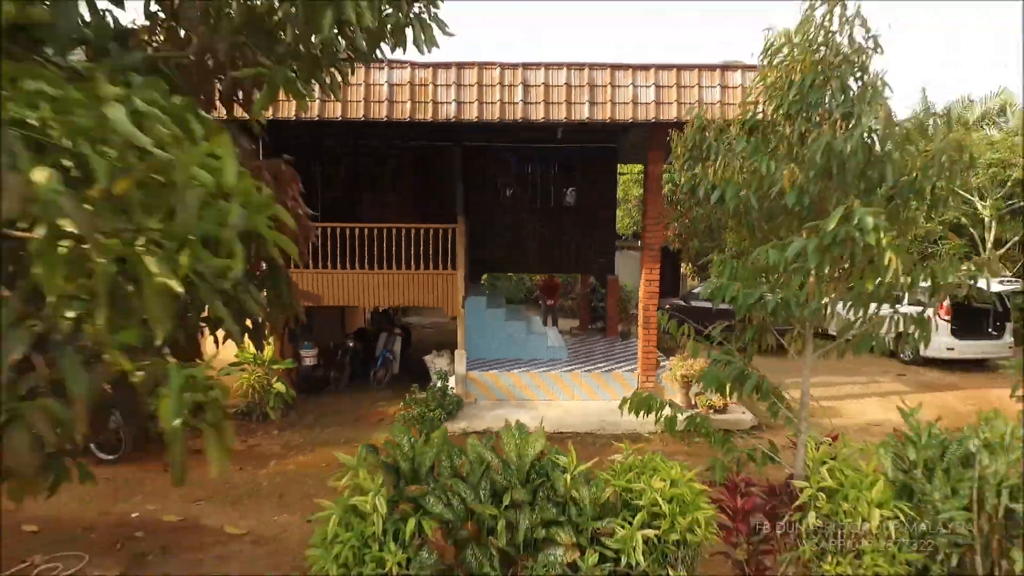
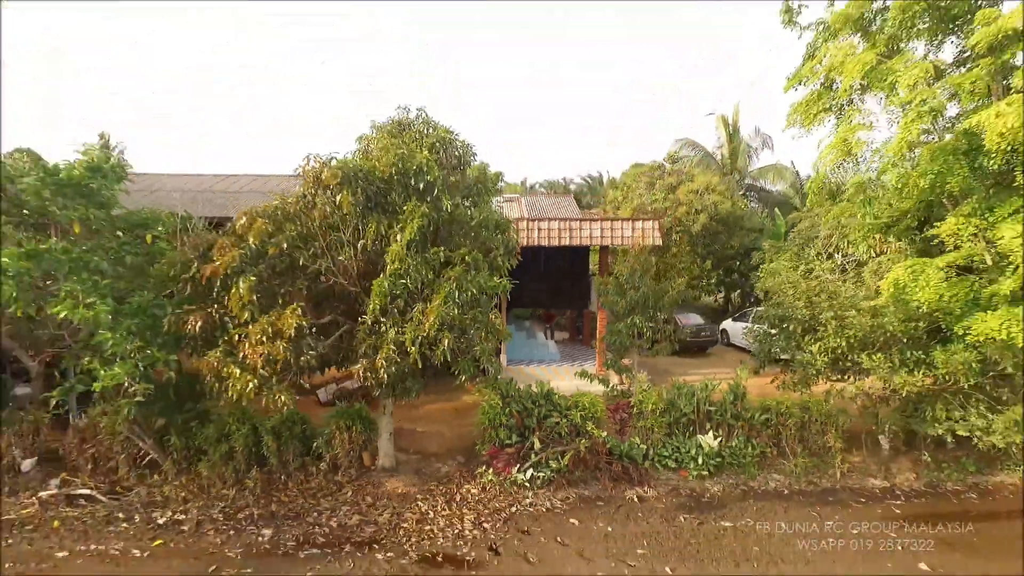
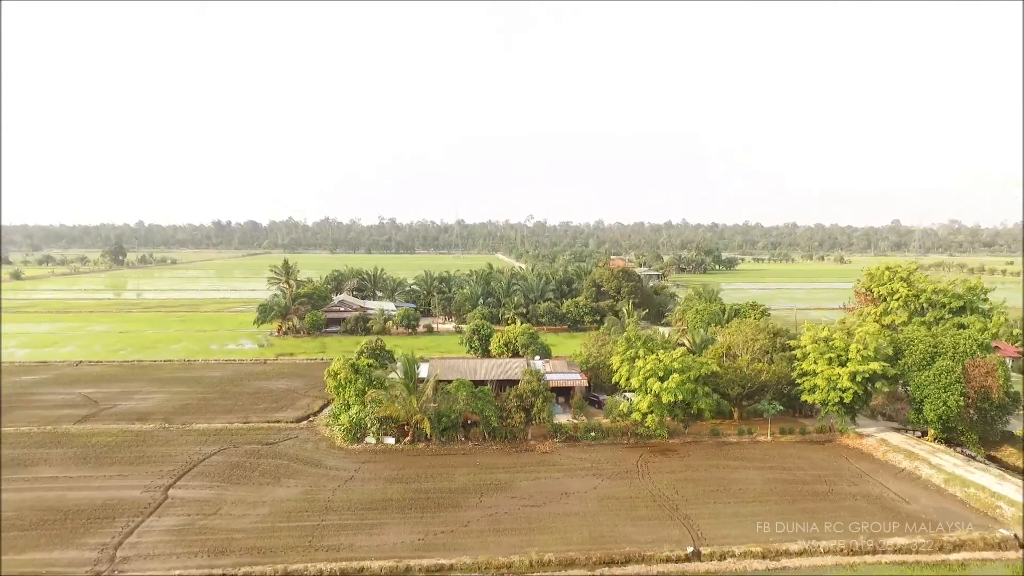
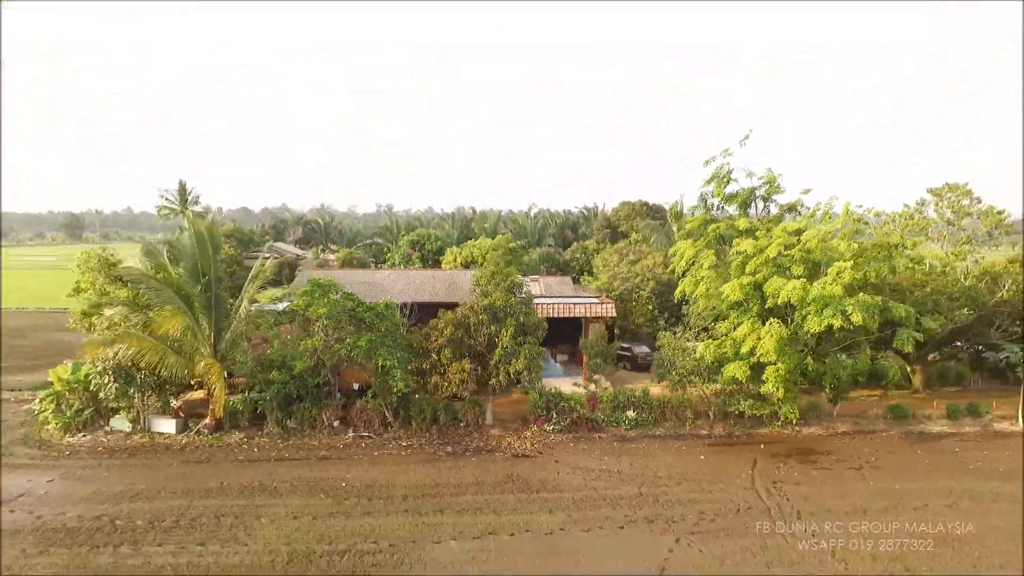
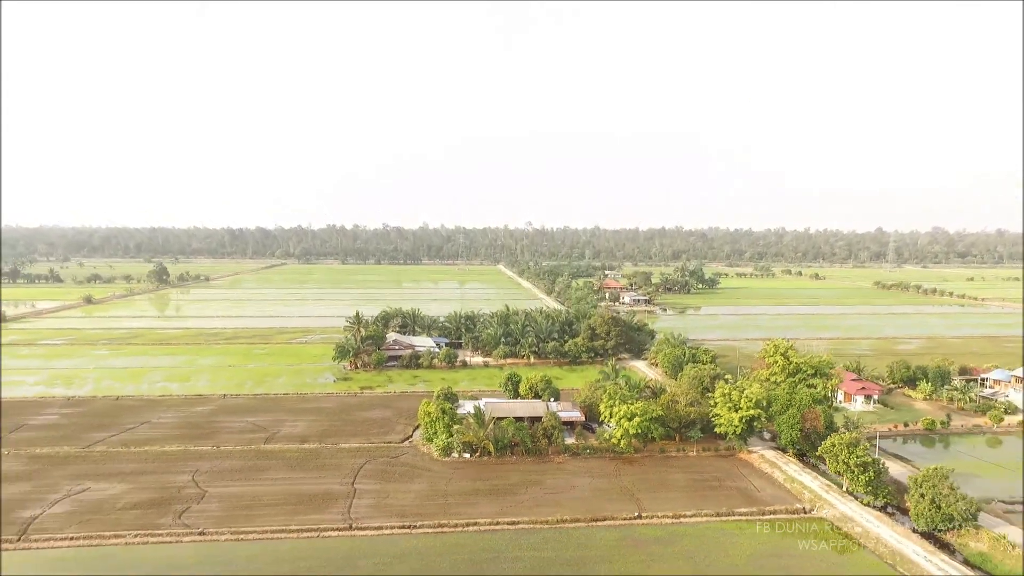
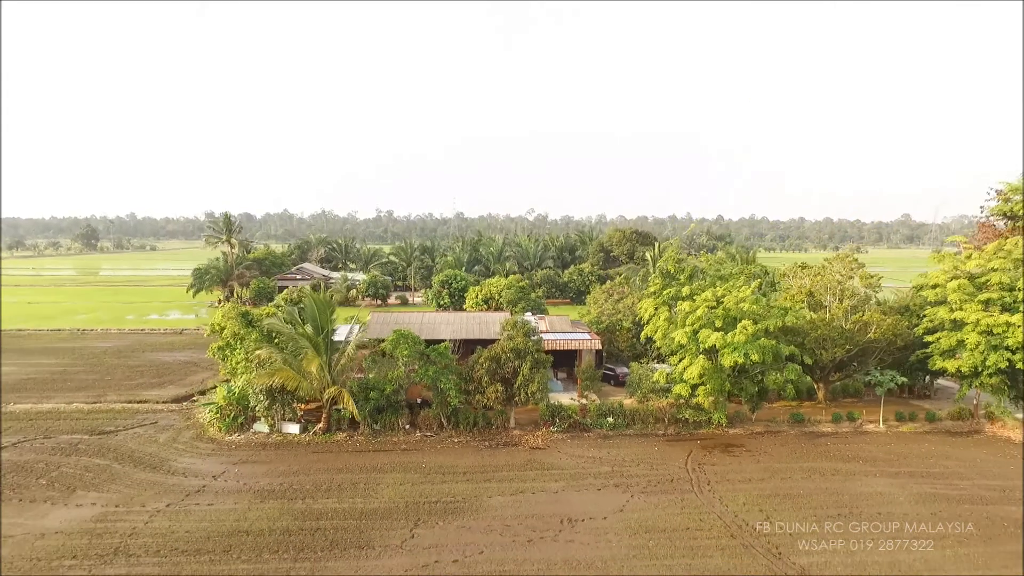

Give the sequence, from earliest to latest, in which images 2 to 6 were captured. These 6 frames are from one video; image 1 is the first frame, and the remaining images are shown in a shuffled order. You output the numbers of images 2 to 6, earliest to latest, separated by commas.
2, 4, 6, 3, 5
